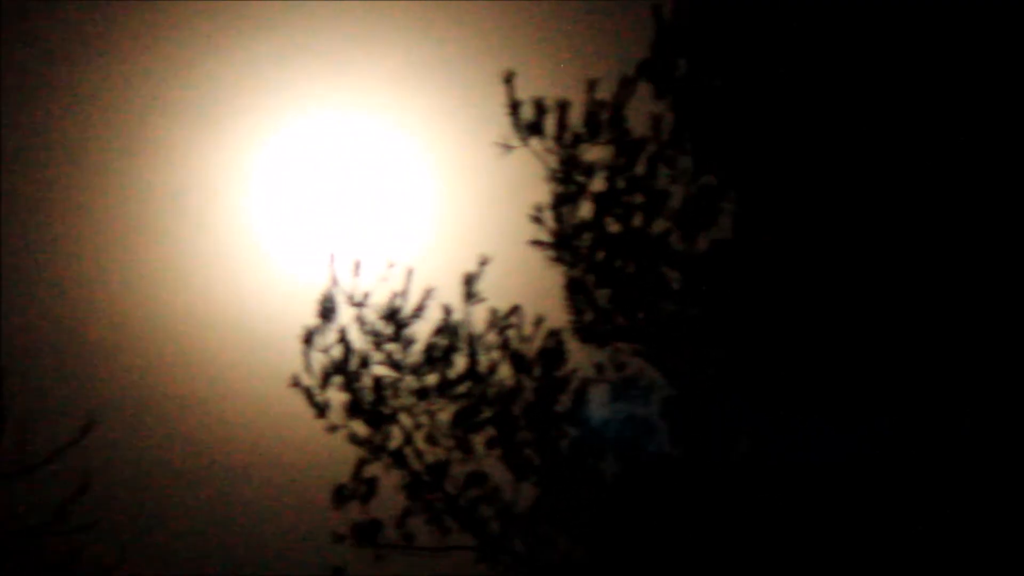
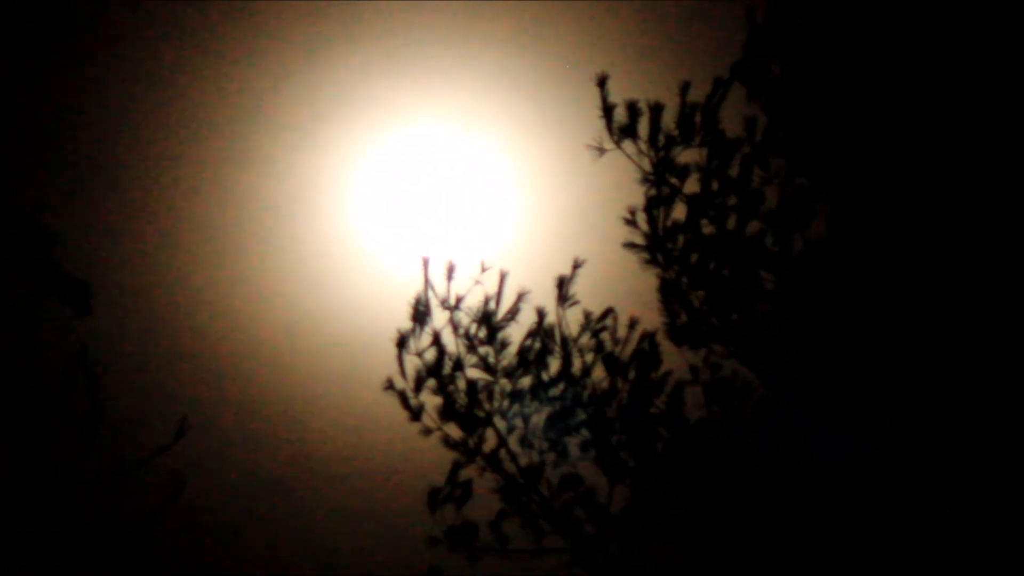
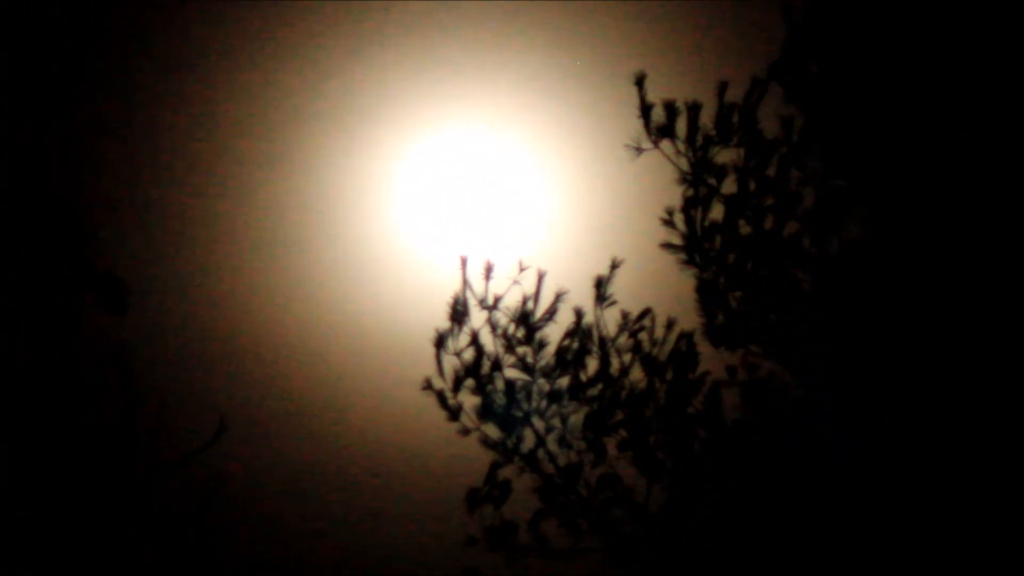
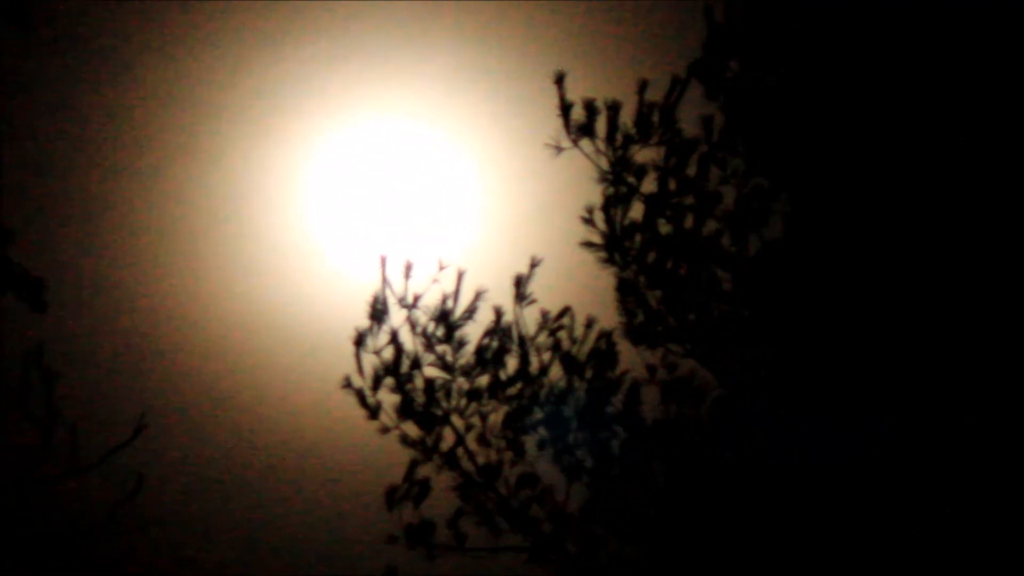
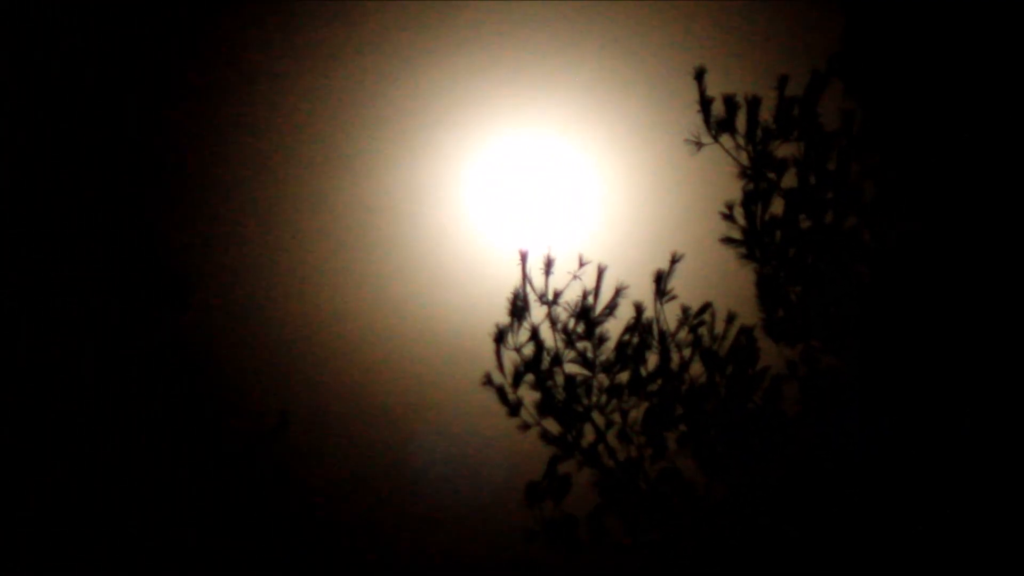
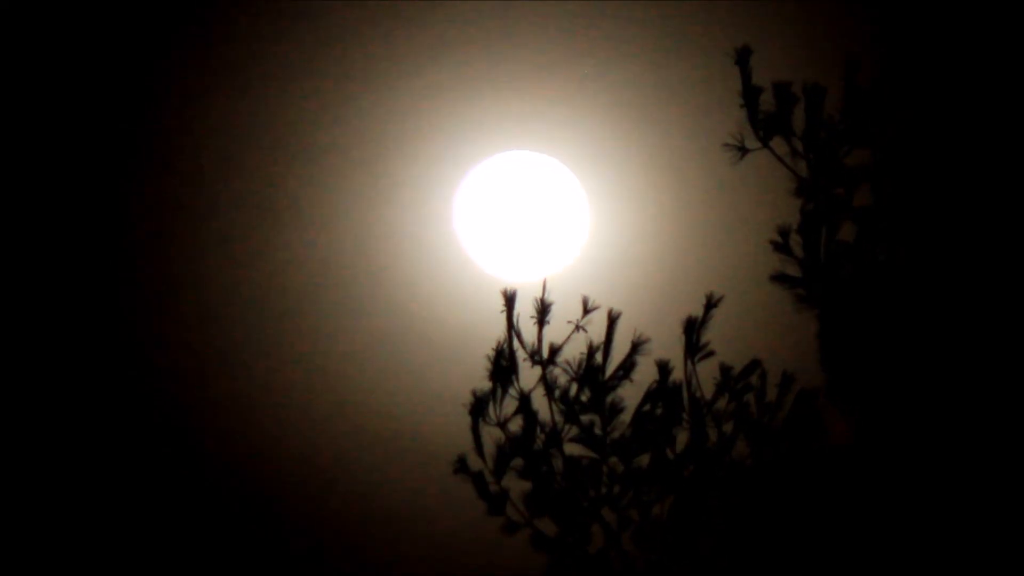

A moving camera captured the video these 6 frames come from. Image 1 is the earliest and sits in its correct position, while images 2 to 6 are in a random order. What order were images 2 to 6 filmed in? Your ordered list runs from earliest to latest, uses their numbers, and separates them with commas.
4, 2, 3, 5, 6
